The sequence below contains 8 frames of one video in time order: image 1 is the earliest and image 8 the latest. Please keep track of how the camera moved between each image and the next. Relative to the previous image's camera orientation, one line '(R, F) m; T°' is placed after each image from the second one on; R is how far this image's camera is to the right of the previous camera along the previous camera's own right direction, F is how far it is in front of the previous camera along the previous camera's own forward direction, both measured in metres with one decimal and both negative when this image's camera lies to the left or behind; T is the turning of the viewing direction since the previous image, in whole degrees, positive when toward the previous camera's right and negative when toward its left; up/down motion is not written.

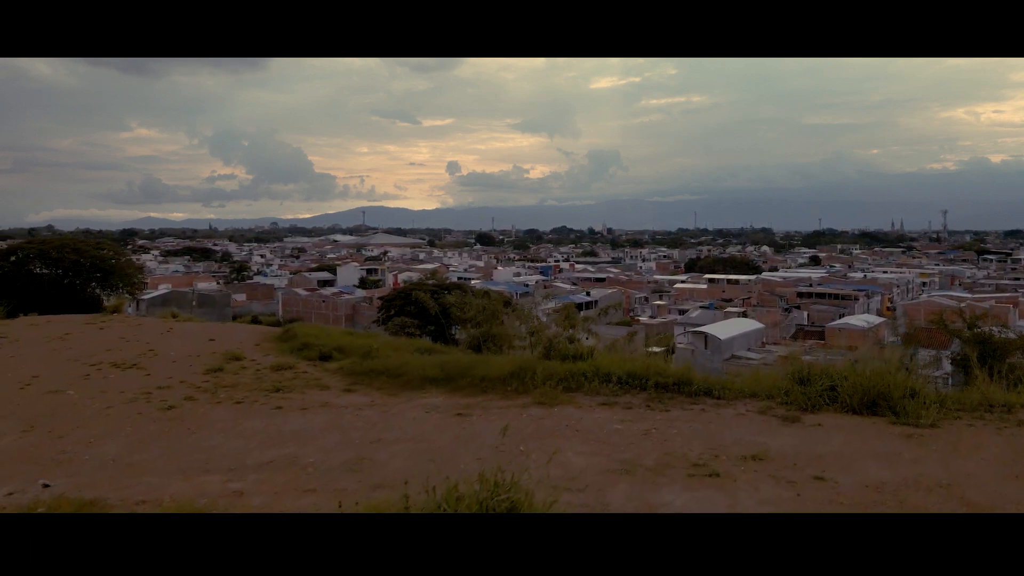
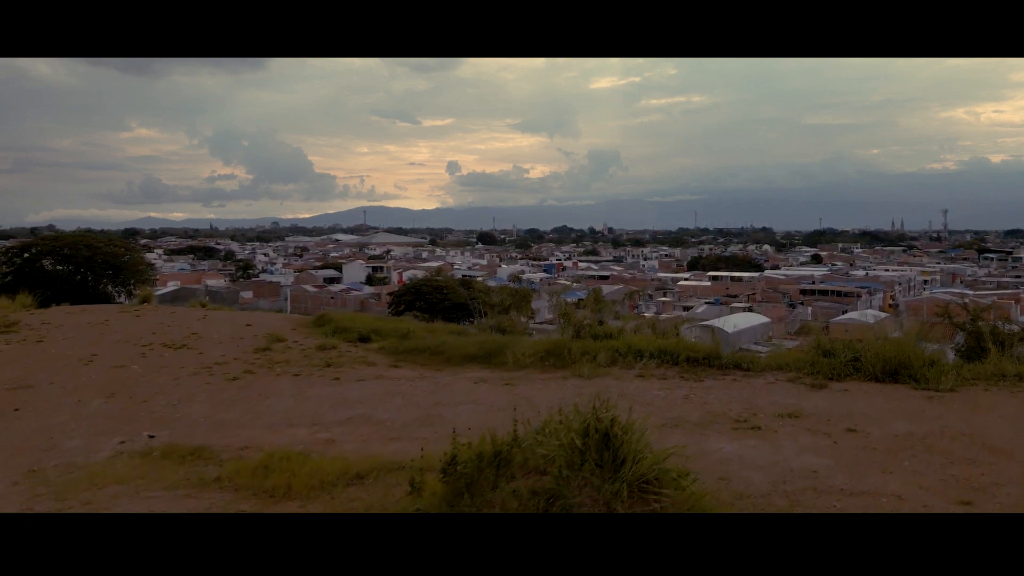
(-0.7, -0.7) m; 0°
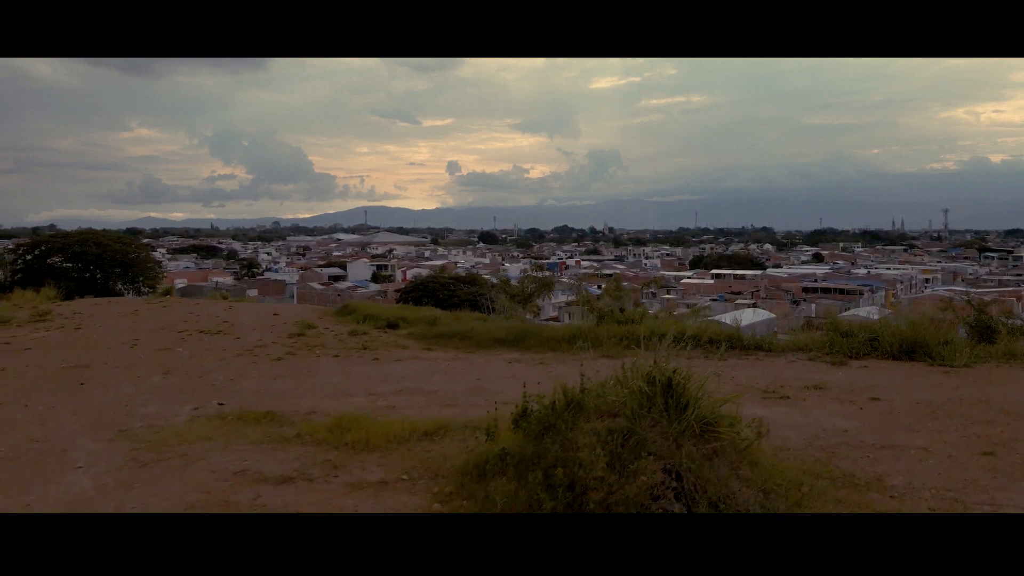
(-0.5, -0.6) m; 0°
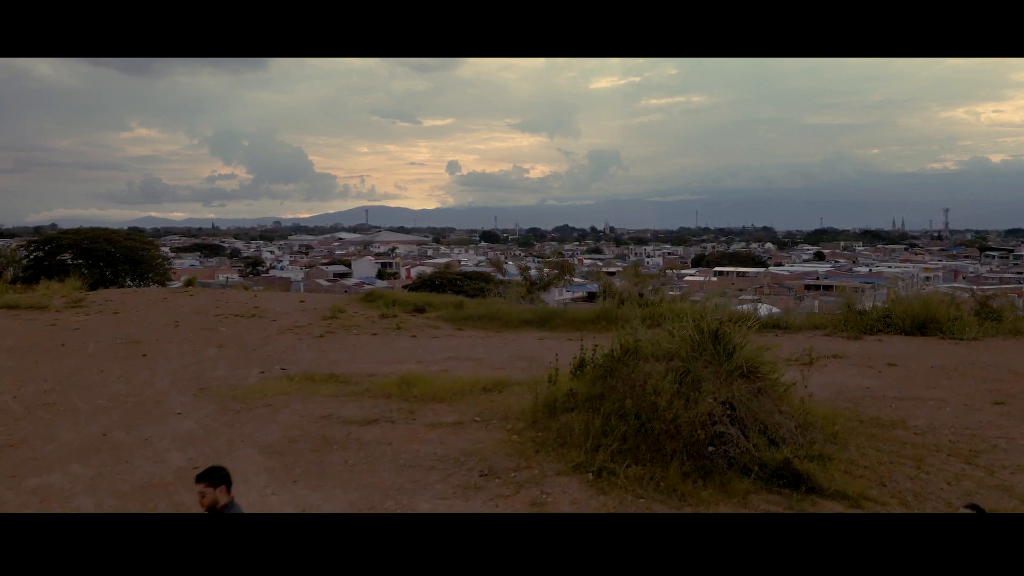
(-0.5, -0.7) m; 0°
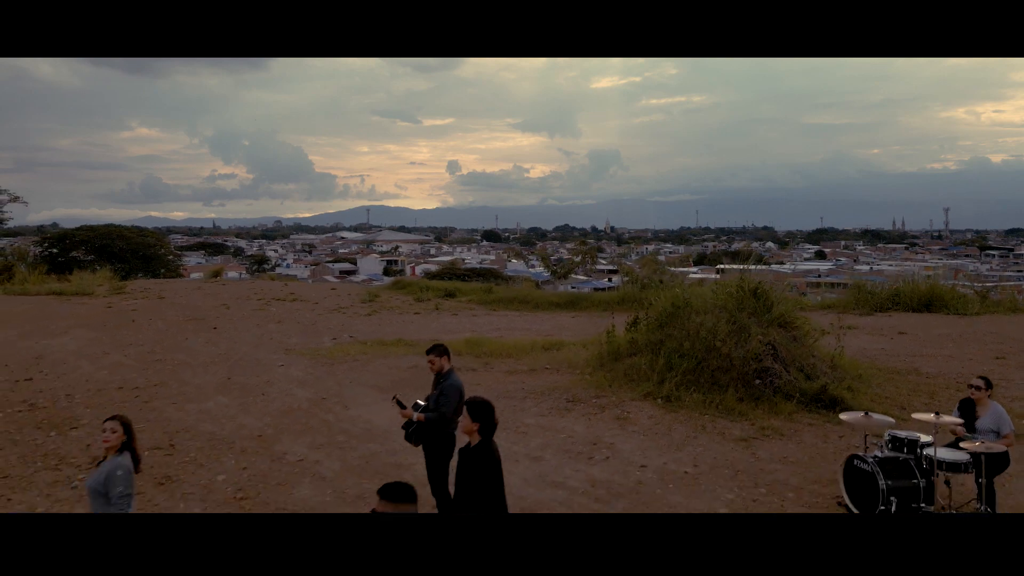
(-0.7, -1.0) m; 0°
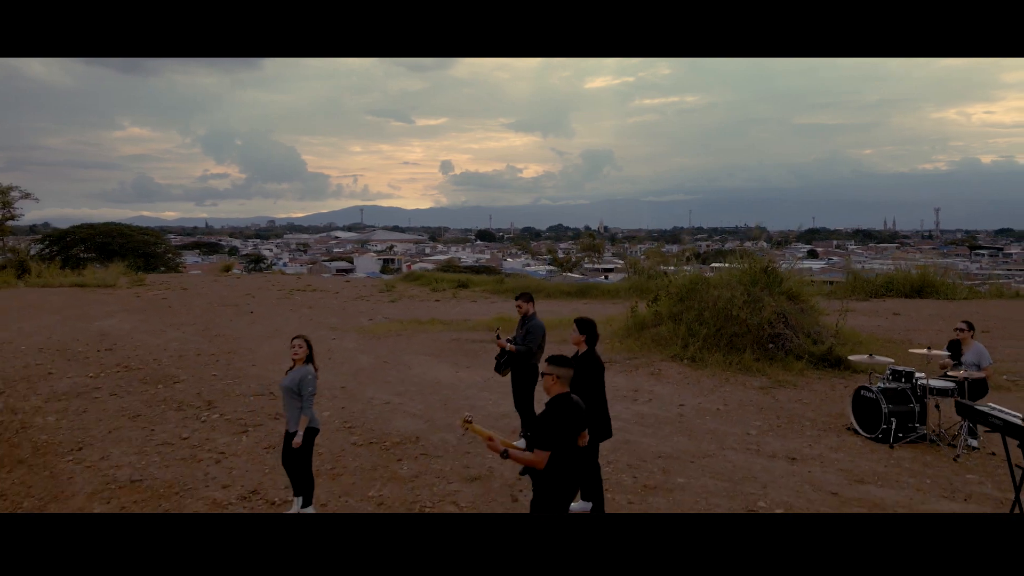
(-0.5, -0.8) m; +1°
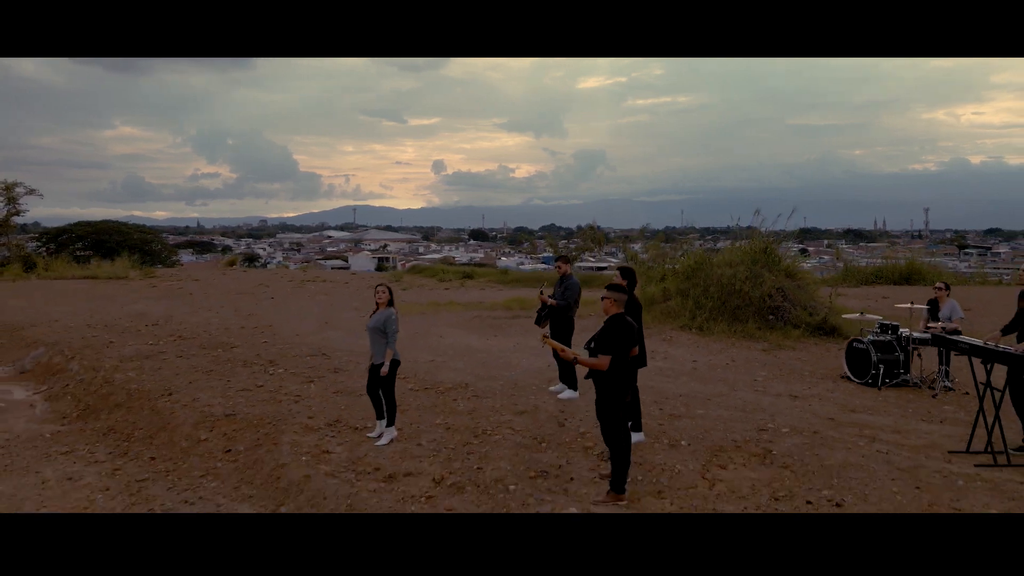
(-0.3, -0.6) m; +1°
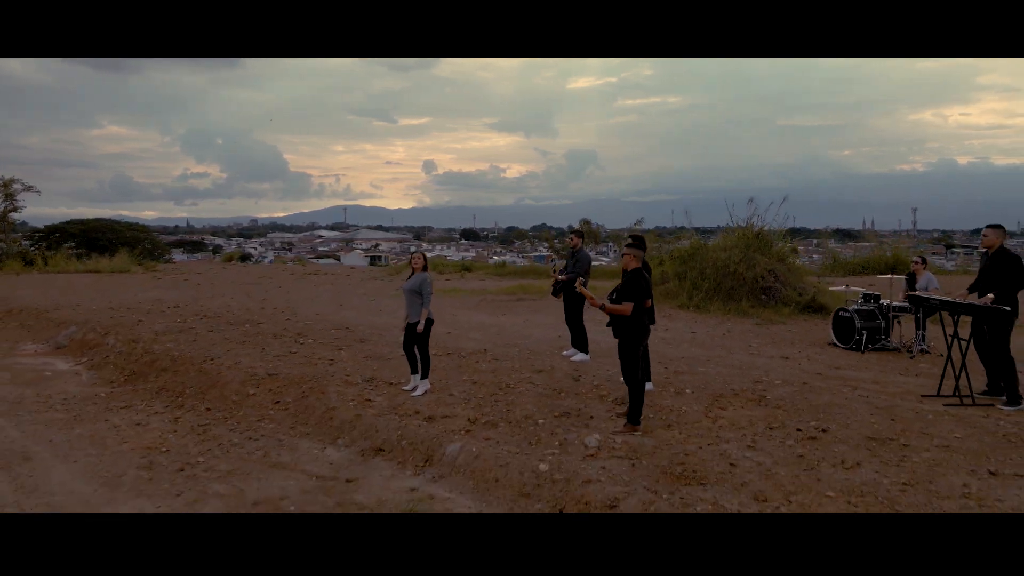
(-0.2, -0.4) m; +1°
